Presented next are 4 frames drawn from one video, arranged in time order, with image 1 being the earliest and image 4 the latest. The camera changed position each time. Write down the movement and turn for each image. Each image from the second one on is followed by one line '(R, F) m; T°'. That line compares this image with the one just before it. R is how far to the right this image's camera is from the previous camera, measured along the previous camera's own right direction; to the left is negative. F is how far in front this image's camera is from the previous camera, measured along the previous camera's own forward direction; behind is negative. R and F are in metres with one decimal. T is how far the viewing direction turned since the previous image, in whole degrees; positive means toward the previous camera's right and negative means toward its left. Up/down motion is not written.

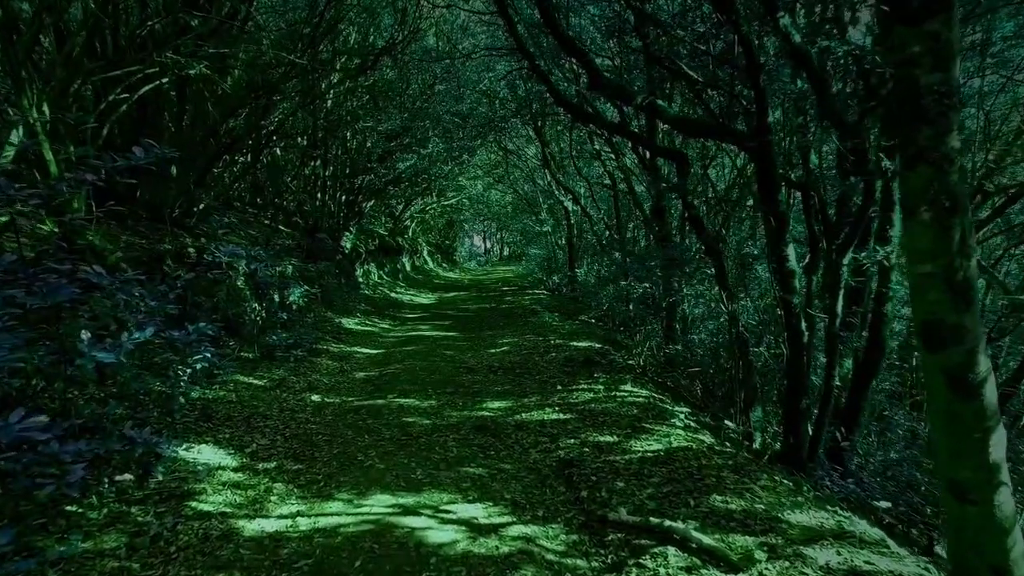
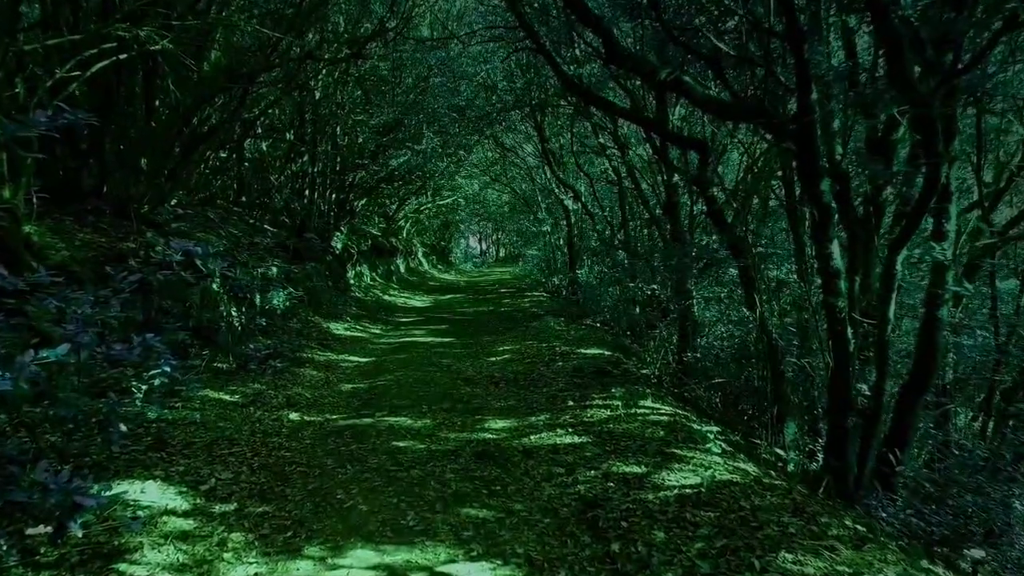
(-0.1, +1.0) m; 0°
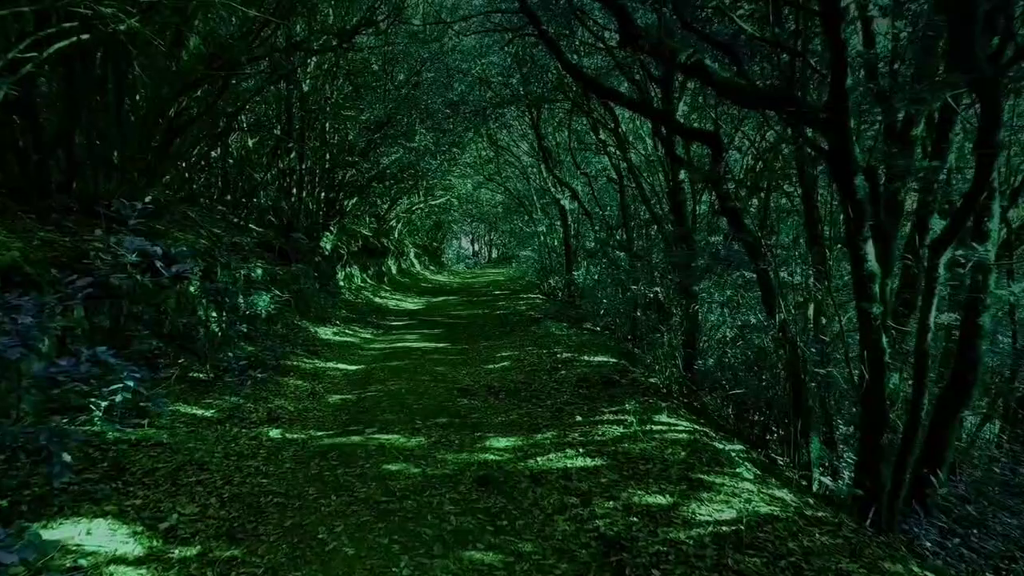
(-0.1, +0.7) m; +1°
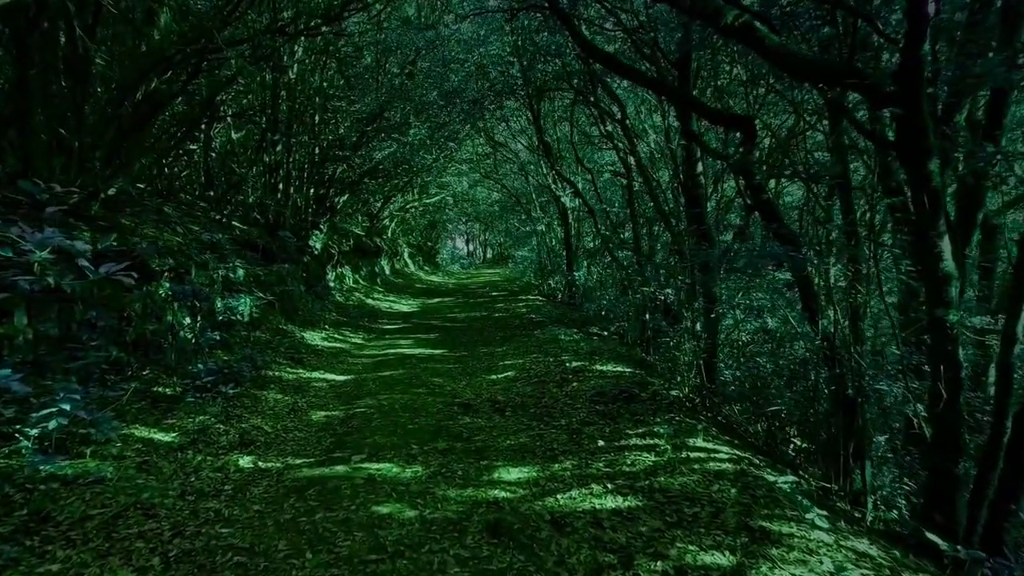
(-0.2, +1.0) m; +1°
